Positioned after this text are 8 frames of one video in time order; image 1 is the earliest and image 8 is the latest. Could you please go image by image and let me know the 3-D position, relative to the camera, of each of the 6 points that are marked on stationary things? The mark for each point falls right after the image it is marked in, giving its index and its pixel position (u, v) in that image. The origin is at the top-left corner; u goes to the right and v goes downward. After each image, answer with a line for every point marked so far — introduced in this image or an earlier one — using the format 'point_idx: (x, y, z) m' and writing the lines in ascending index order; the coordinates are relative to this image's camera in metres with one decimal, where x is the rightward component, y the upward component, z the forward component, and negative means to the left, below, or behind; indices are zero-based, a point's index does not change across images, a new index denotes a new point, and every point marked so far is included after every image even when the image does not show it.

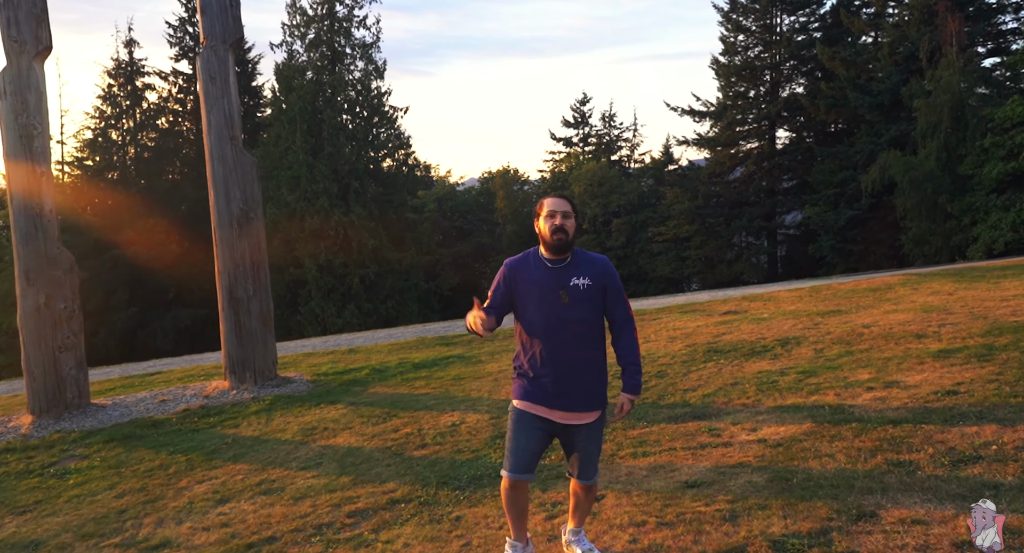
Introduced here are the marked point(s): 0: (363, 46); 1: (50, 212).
0: (-3.4, +5.3, +17.7) m
1: (-2.9, +0.4, +4.8) m
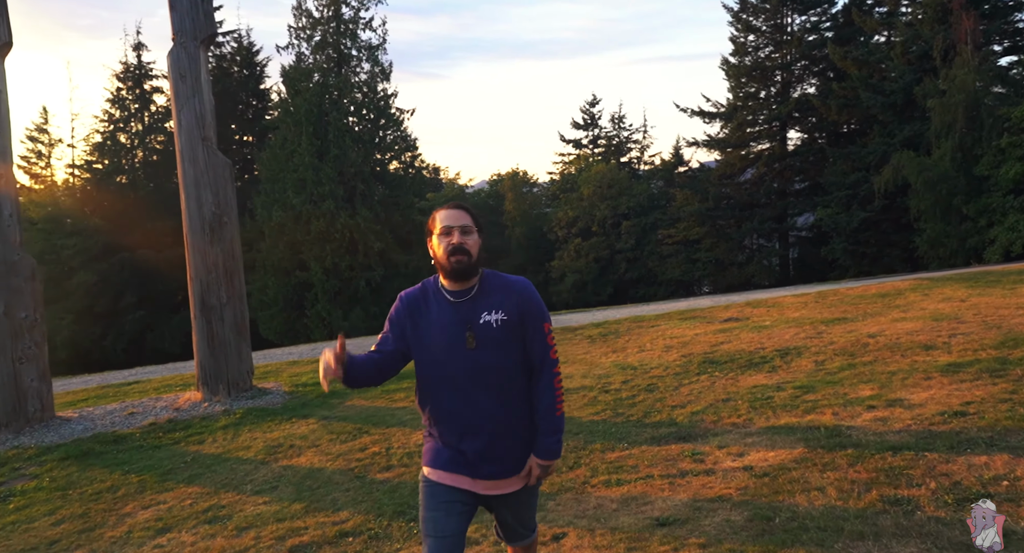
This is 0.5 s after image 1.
0: (-3.2, +5.2, +17.5) m
1: (-3.0, +0.4, +4.6) m
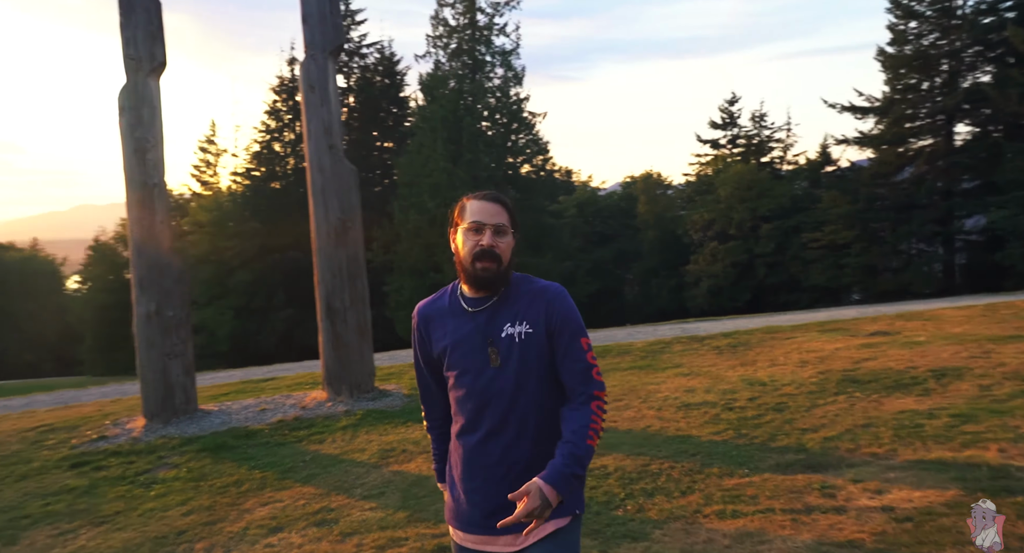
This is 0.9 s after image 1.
0: (-0.2, +5.1, +17.7) m
1: (-2.3, +0.3, +4.9) m
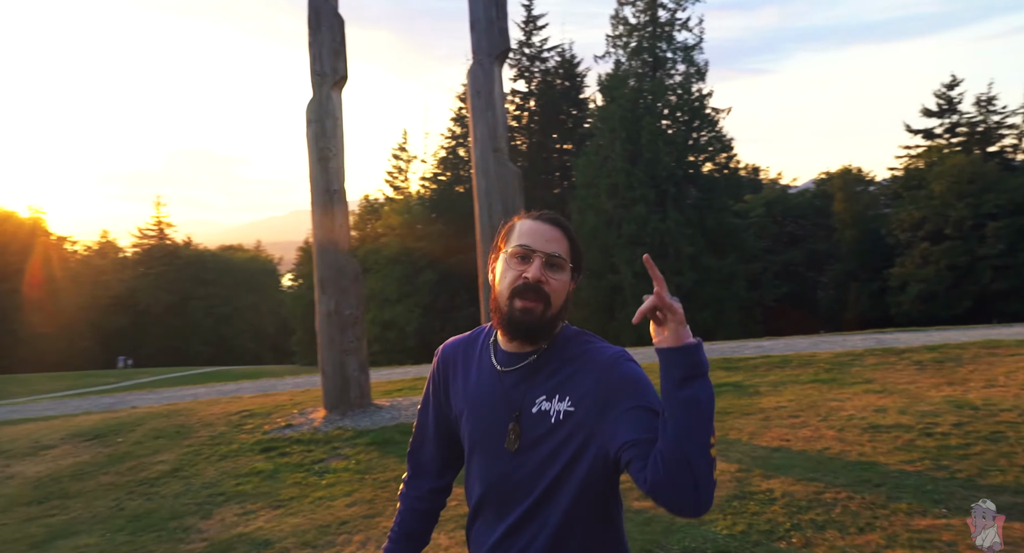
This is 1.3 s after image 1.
0: (+3.8, +5.1, +17.2) m
1: (-1.2, +0.3, +5.2) m
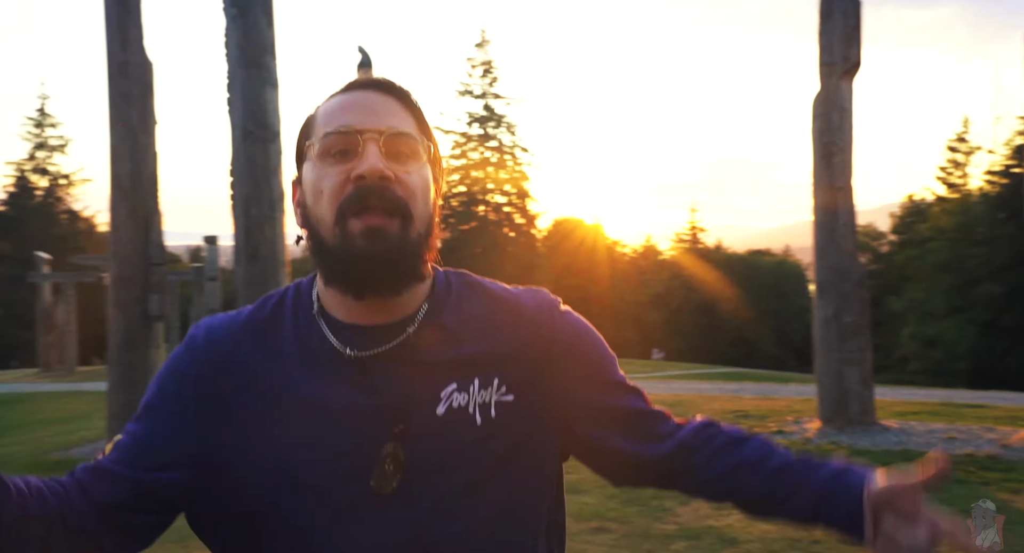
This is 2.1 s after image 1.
0: (+13.6, +4.6, +11.0) m
1: (+2.1, +0.3, +4.7) m
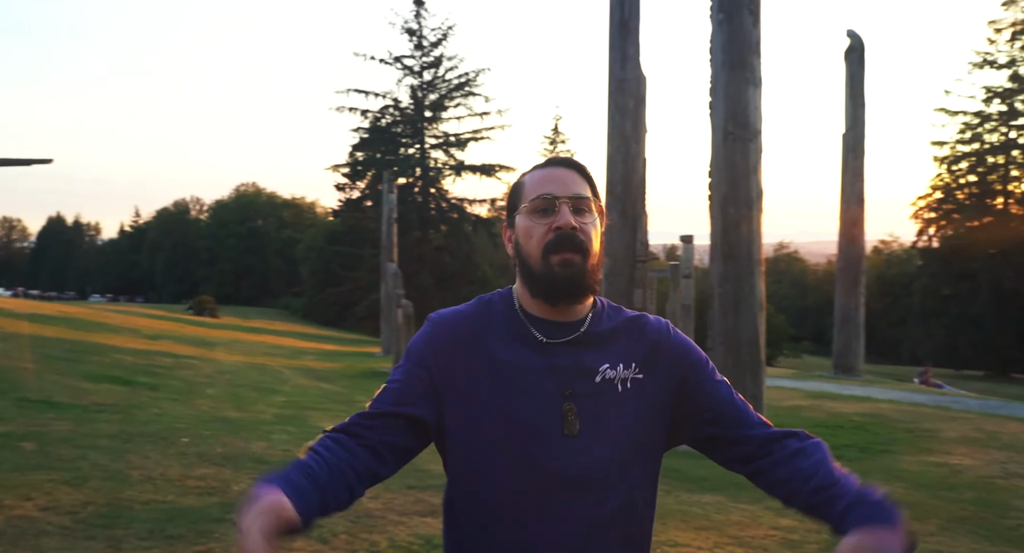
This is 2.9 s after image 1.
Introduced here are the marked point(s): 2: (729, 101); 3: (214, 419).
0: (+17.5, +4.2, +1.5) m
1: (+4.4, +0.2, +2.7) m
2: (+3.1, +2.5, +10.9) m
3: (-4.3, -2.0, +11.1) m
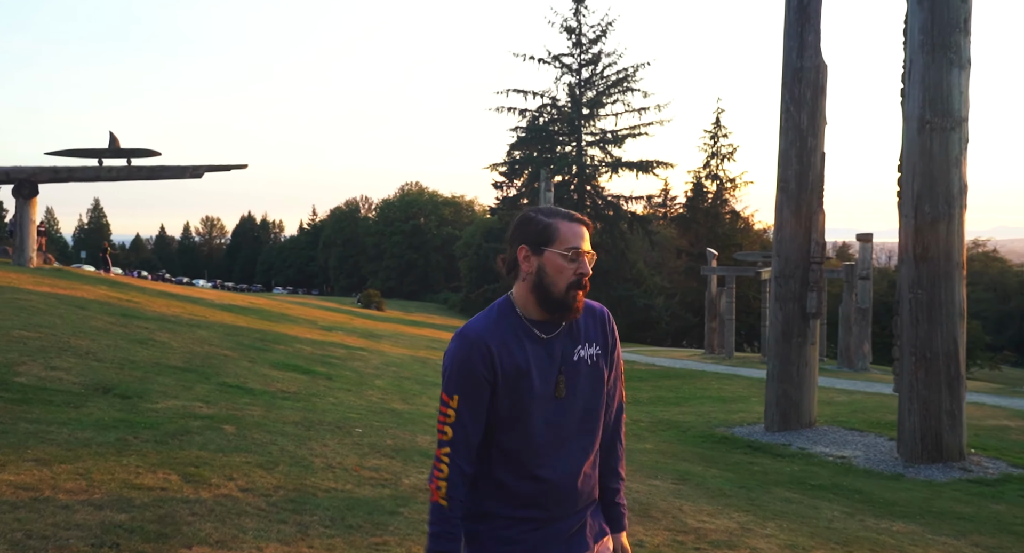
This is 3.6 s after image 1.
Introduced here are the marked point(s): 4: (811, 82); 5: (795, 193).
0: (+17.6, +4.0, -2.2) m
1: (+5.0, +0.2, +1.6) m
2: (+5.3, +2.4, +9.8) m
3: (-1.9, -2.0, +11.5) m
4: (+5.0, +3.2, +12.8) m
5: (+4.8, +1.4, +13.0) m
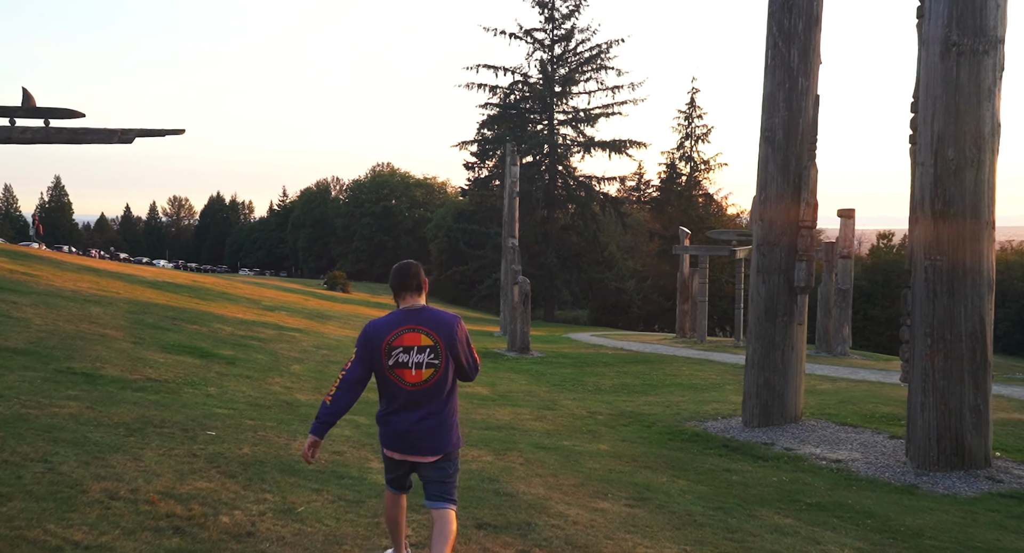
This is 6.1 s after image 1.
0: (+17.2, +4.0, -3.9) m
1: (+4.4, +0.4, -0.4) m
2: (+4.5, +2.8, +7.8) m
3: (-2.8, -1.5, +9.3) m
4: (+4.1, +3.7, +10.8) m
5: (+3.8, +1.9, +10.9) m
